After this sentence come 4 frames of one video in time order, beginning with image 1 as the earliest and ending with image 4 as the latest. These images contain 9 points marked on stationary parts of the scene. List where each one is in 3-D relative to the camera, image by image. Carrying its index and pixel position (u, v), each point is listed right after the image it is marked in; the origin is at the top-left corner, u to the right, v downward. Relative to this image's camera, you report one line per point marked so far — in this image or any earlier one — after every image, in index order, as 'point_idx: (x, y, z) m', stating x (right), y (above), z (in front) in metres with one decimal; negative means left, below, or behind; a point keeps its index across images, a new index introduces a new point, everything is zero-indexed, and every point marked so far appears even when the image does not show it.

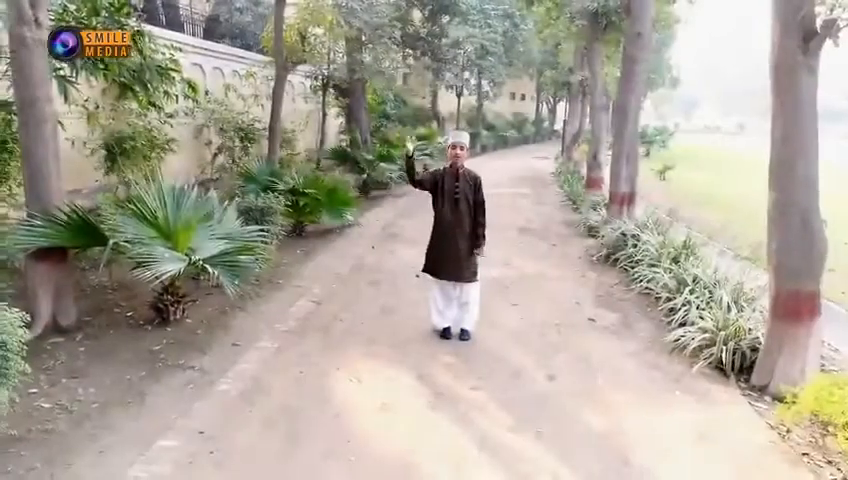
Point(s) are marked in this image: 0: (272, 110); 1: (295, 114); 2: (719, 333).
0: (-2.5, +2.1, +9.6) m
1: (-3.4, +3.4, +15.3) m
2: (+2.1, -0.7, +4.1) m
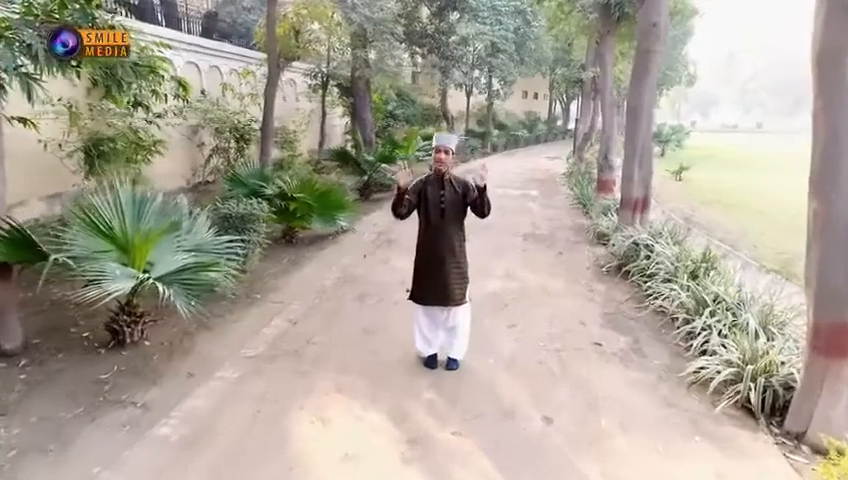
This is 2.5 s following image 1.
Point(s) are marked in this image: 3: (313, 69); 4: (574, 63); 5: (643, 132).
0: (-2.5, +2.0, +9.1) m
1: (-3.2, +3.3, +14.9) m
2: (+2.0, -0.8, +3.5) m
3: (-2.4, +3.7, +12.5) m
4: (+4.8, +5.6, +18.5) m
5: (+2.5, +1.3, +6.8) m
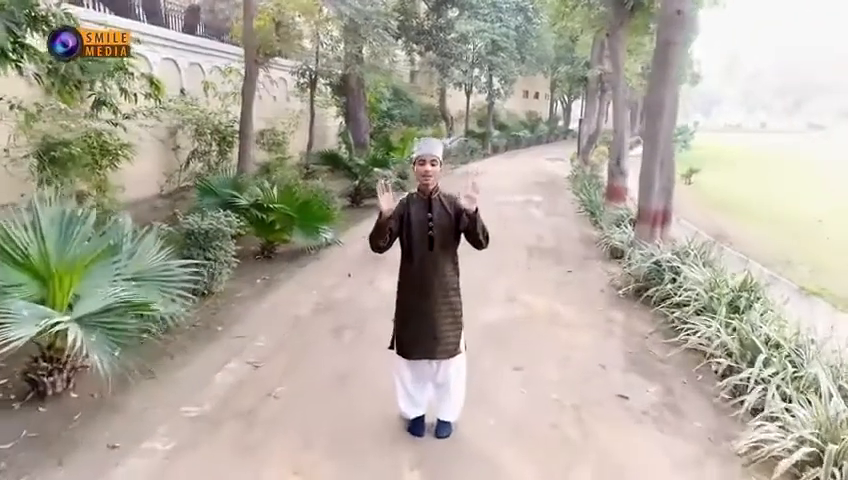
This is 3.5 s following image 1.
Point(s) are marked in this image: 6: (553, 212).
0: (-2.6, +1.8, +8.3) m
1: (-3.3, +3.1, +14.1) m
2: (+1.9, -0.9, +2.7) m
3: (-2.5, +3.5, +11.7) m
4: (+4.7, +5.5, +17.7) m
5: (+2.5, +1.1, +6.0) m
6: (+2.3, +0.5, +10.4) m
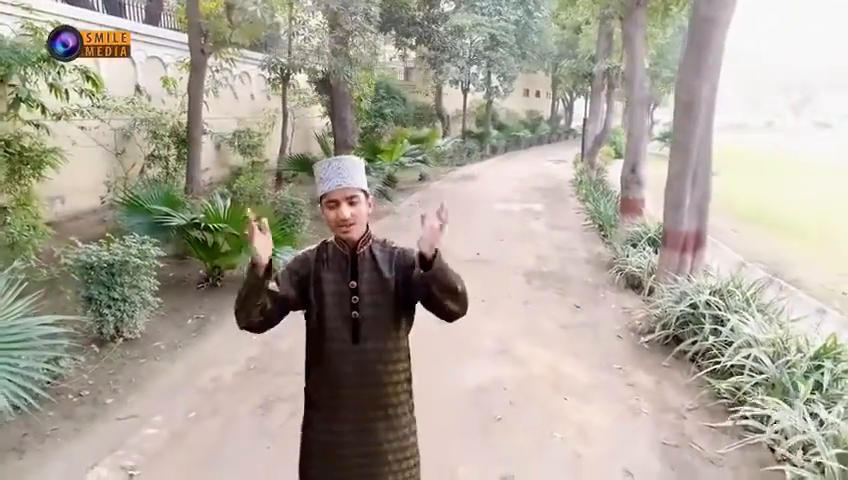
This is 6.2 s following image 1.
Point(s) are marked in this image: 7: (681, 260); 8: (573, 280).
0: (-2.8, +1.6, +7.1) m
1: (-3.6, +2.8, +12.8) m
2: (+1.6, -1.2, +1.5) m
3: (-2.7, +3.2, +10.5) m
4: (+4.5, +5.2, +16.5) m
5: (+2.2, +0.8, +4.7) m
6: (+2.1, +0.3, +9.2) m
7: (+2.1, -0.2, +4.9) m
8: (+1.5, -0.4, +6.1) m
